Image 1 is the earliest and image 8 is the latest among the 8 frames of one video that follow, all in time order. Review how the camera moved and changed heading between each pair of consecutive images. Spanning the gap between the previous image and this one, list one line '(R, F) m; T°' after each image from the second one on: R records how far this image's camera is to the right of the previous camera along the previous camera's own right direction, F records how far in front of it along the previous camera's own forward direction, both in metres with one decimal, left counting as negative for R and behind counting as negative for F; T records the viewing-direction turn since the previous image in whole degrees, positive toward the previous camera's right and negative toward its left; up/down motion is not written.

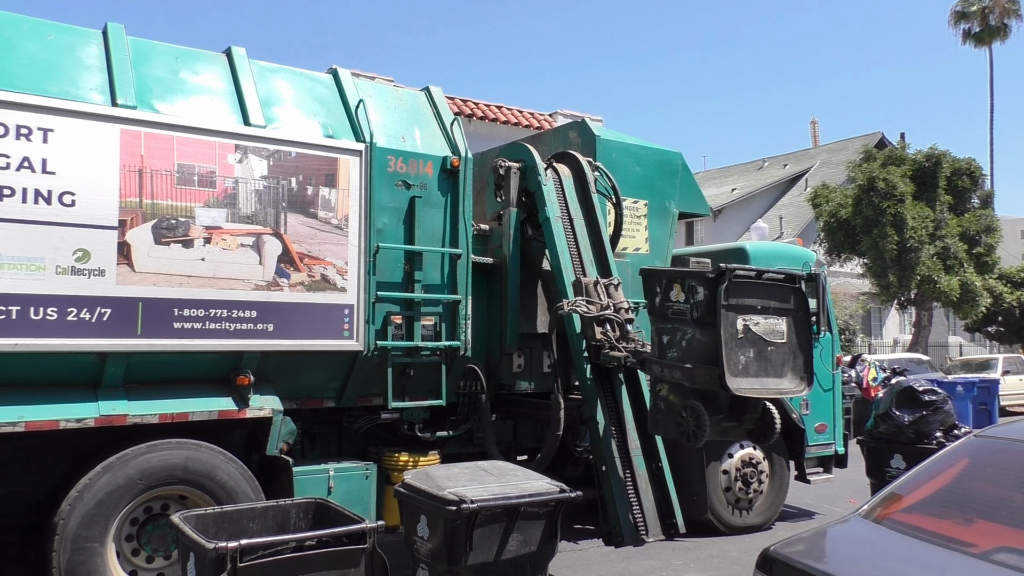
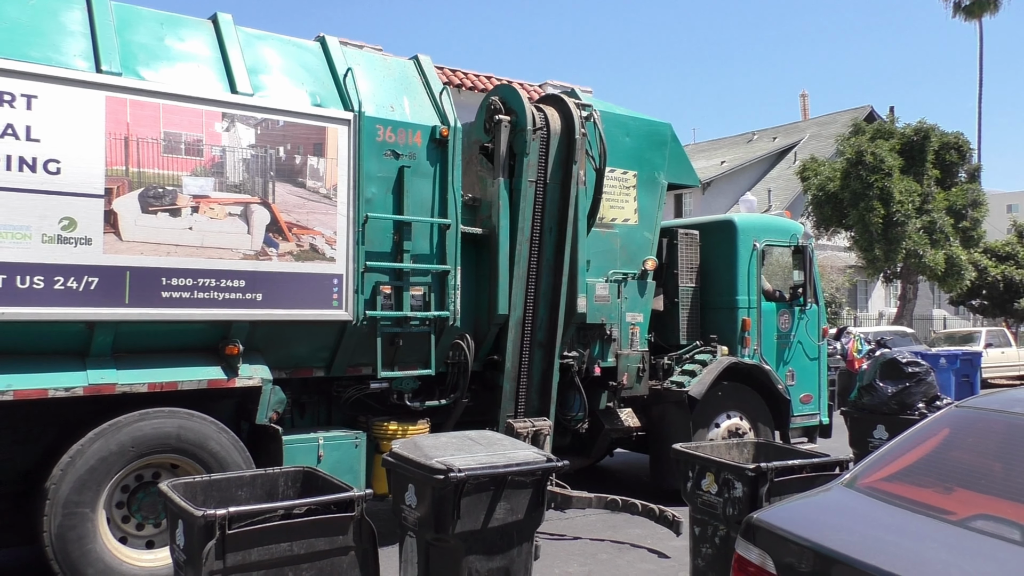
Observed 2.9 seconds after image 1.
(0.0, 0.0) m; +1°
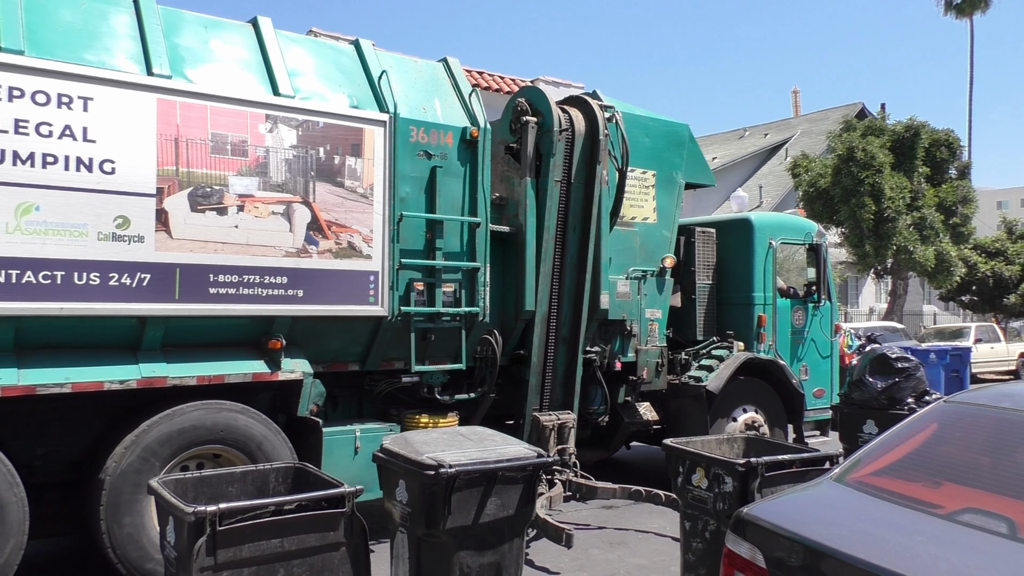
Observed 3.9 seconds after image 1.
(-0.2, -0.2) m; +1°
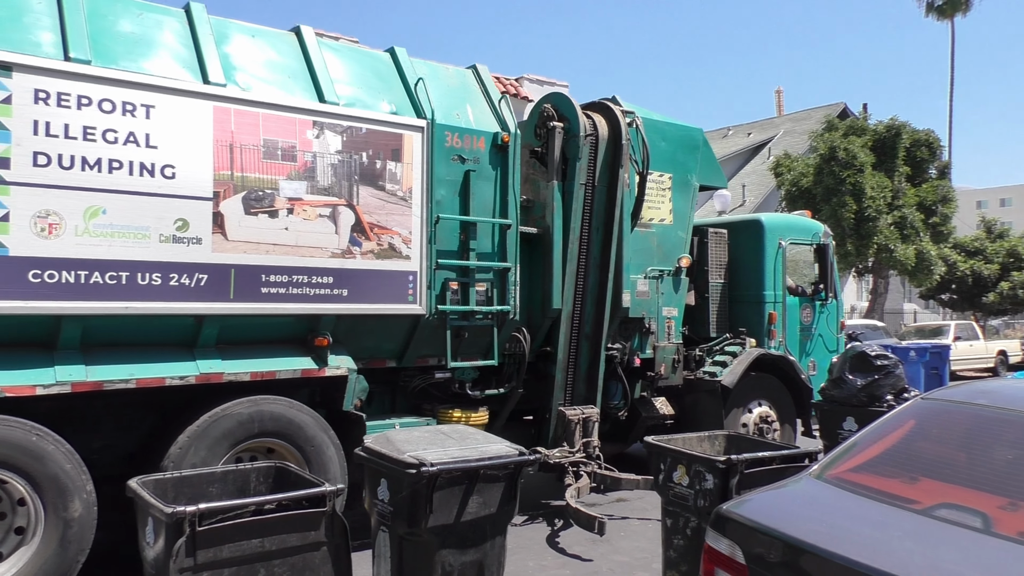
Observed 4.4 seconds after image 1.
(-0.3, -0.2) m; +1°
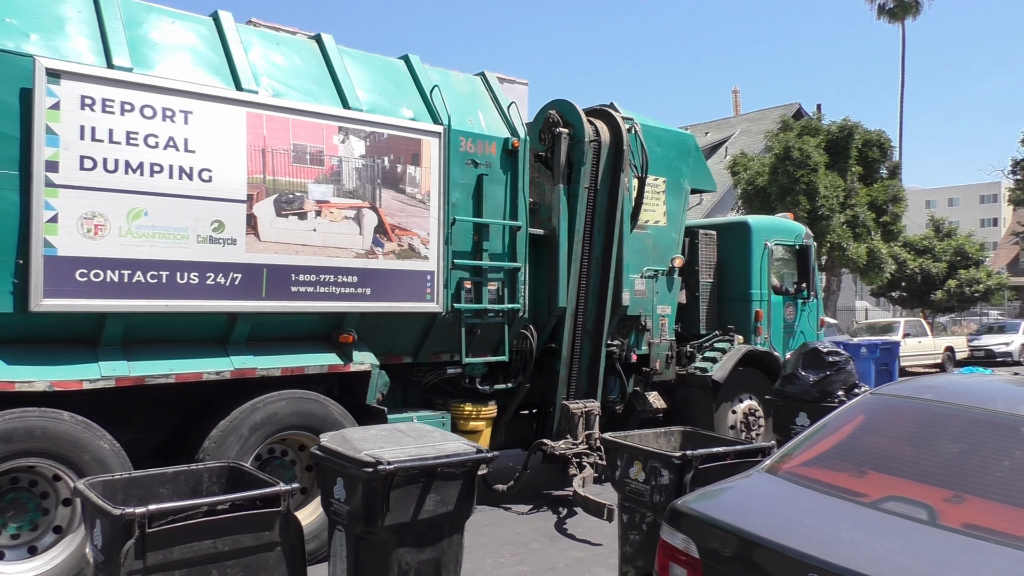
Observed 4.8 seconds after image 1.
(-0.3, -0.2) m; +3°
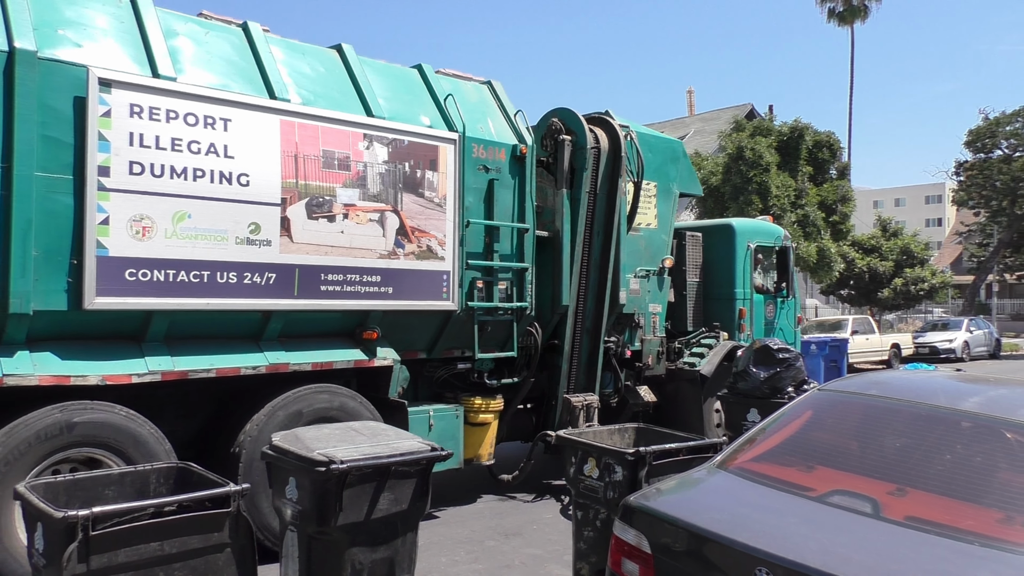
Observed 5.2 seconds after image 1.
(-0.4, -0.3) m; +3°
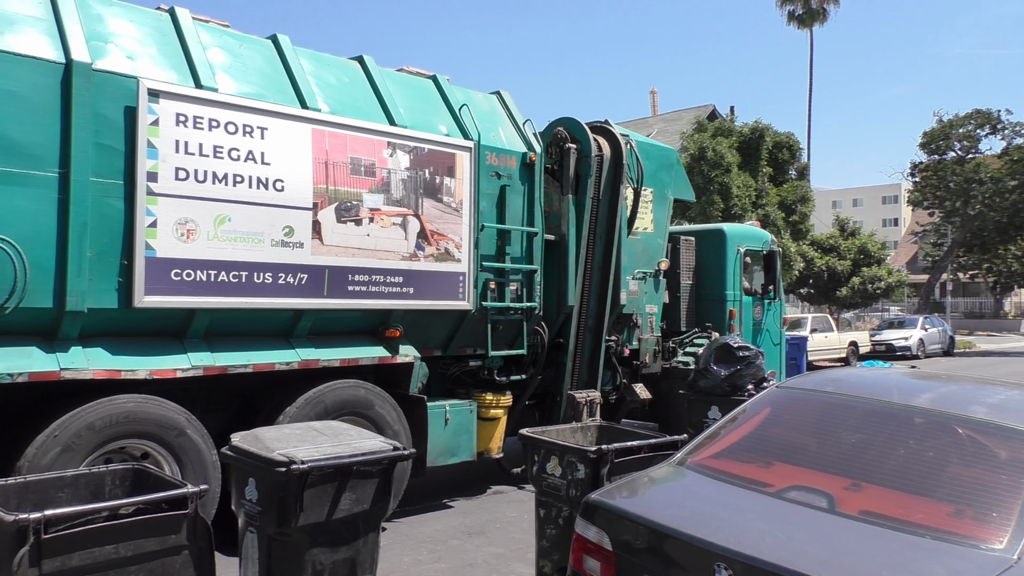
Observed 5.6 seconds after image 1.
(-0.3, -0.3) m; +2°
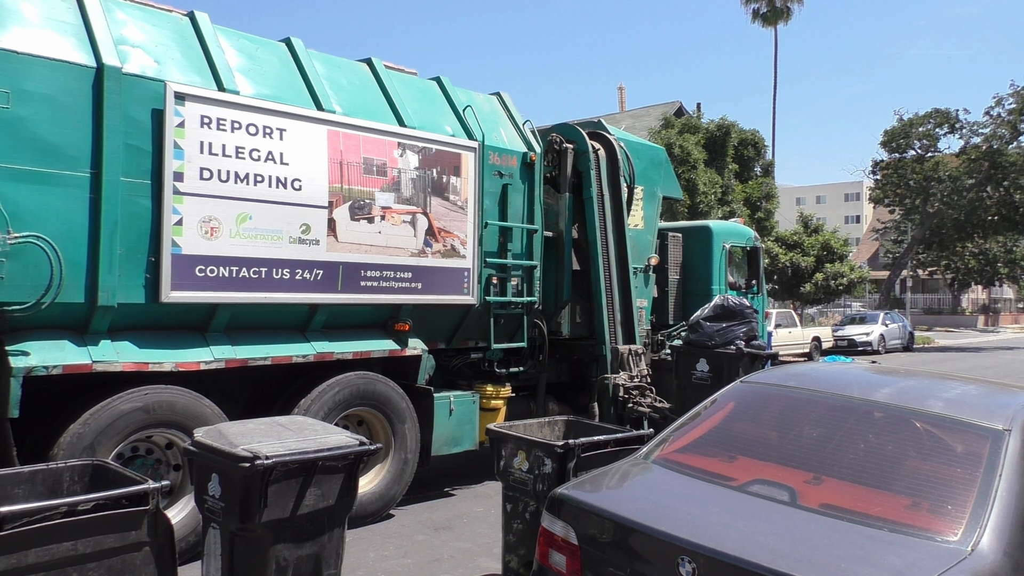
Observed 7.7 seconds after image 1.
(-0.3, -0.2) m; +2°
